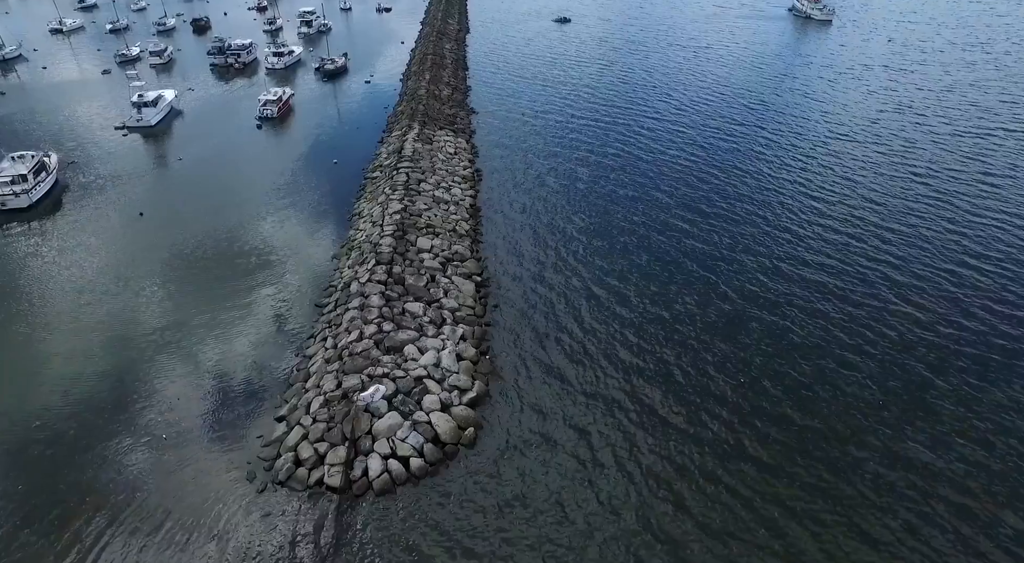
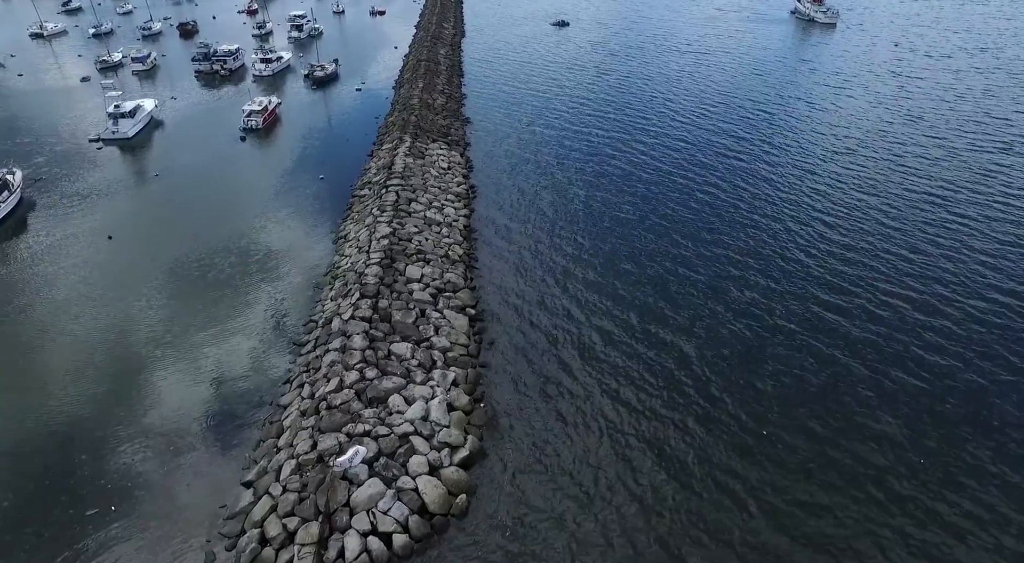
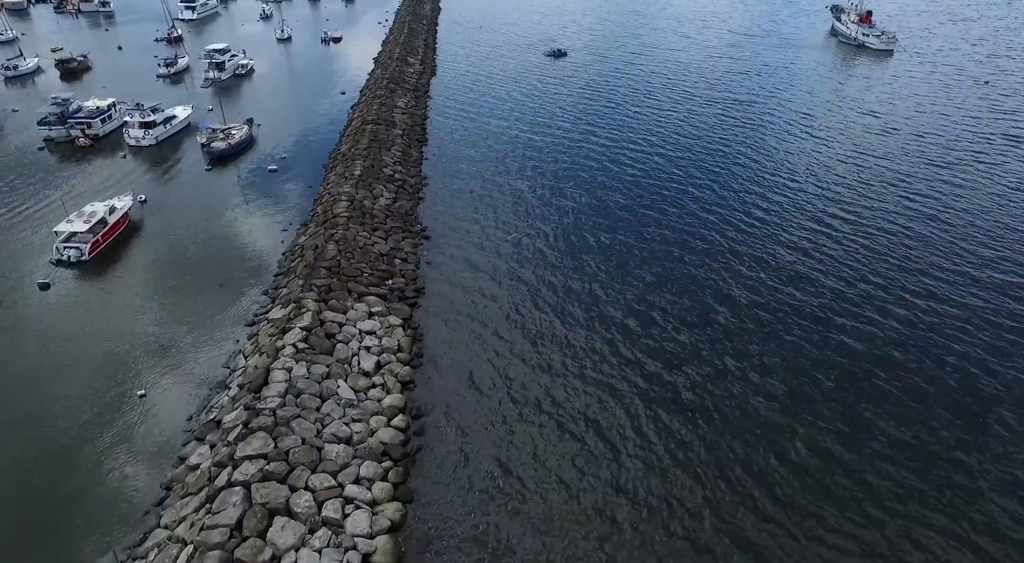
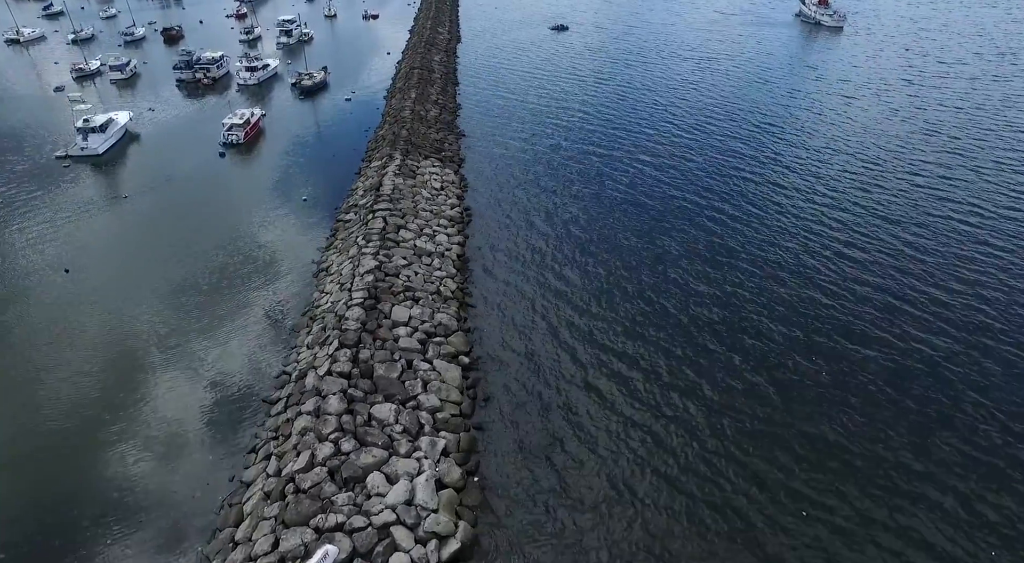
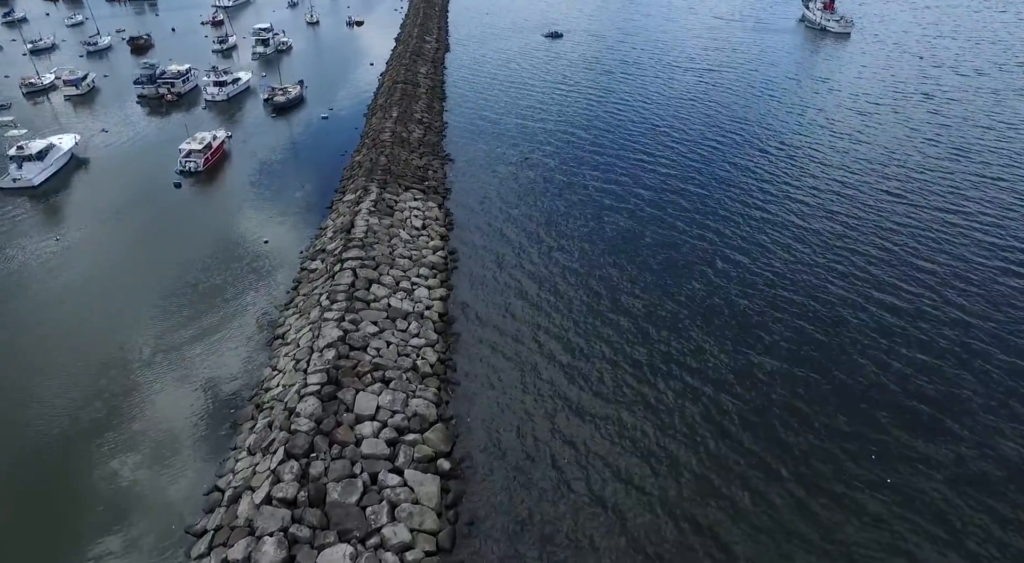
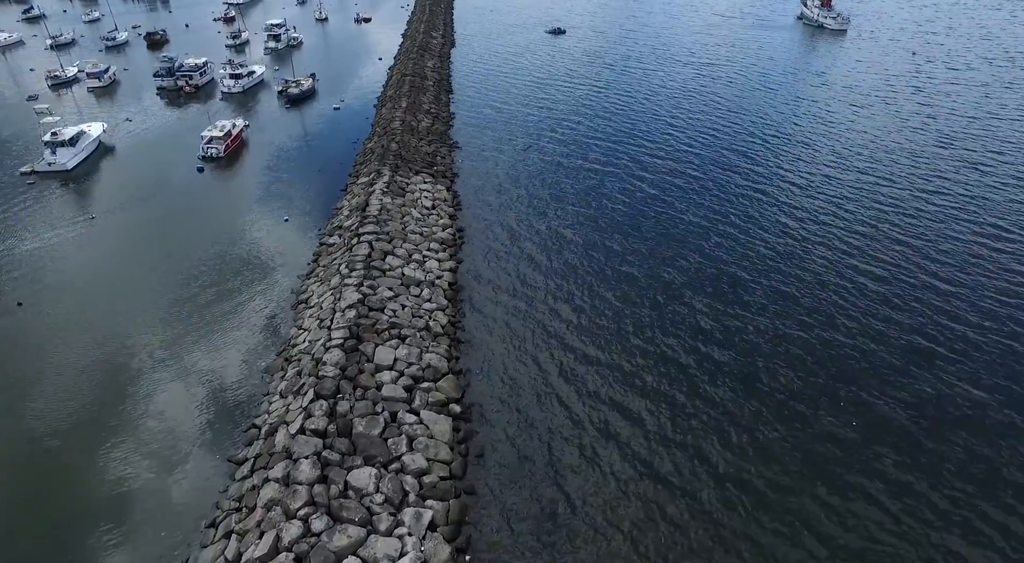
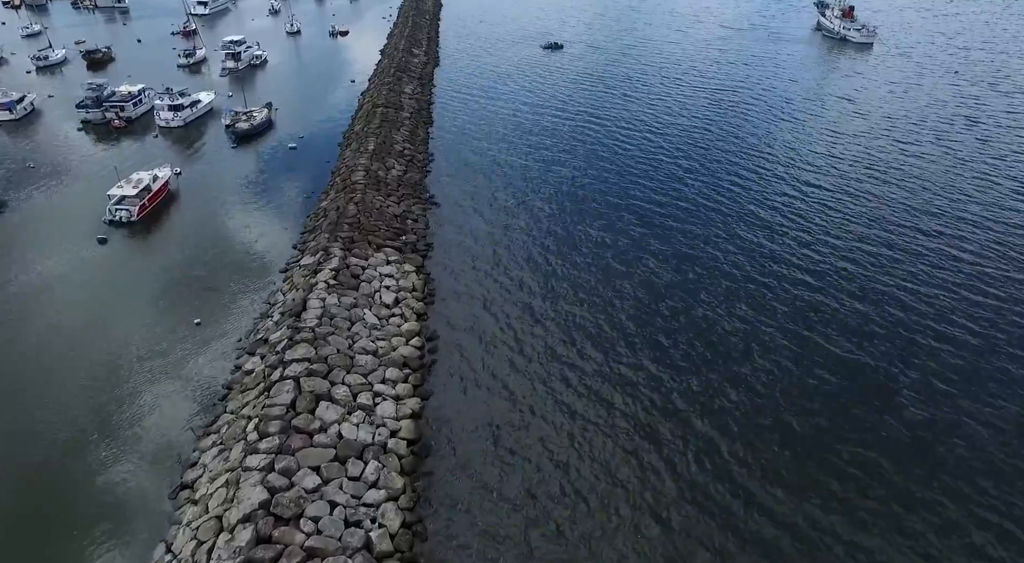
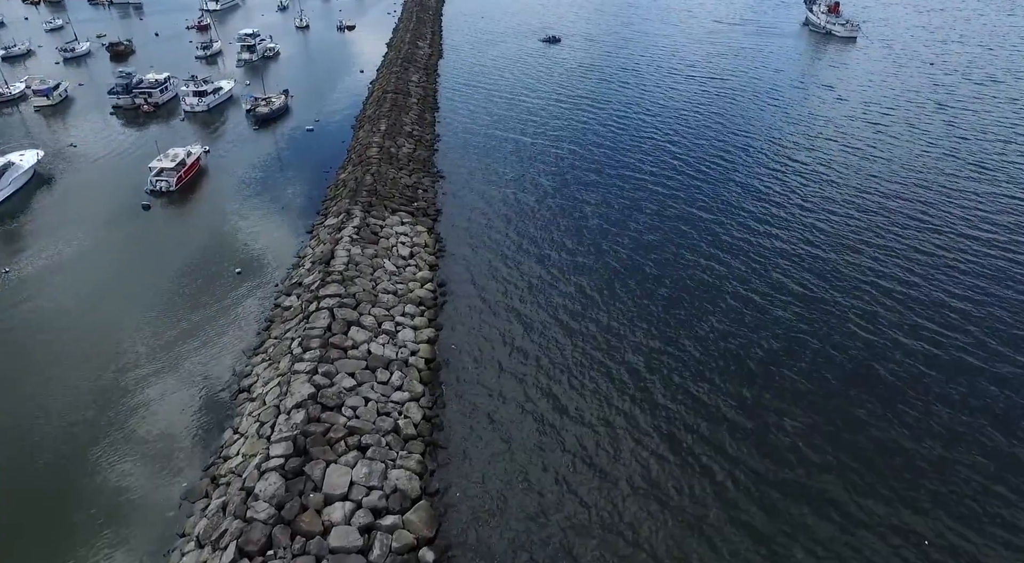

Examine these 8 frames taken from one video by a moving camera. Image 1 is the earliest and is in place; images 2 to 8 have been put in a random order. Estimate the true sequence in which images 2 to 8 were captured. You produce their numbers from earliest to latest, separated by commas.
2, 4, 6, 5, 8, 7, 3
